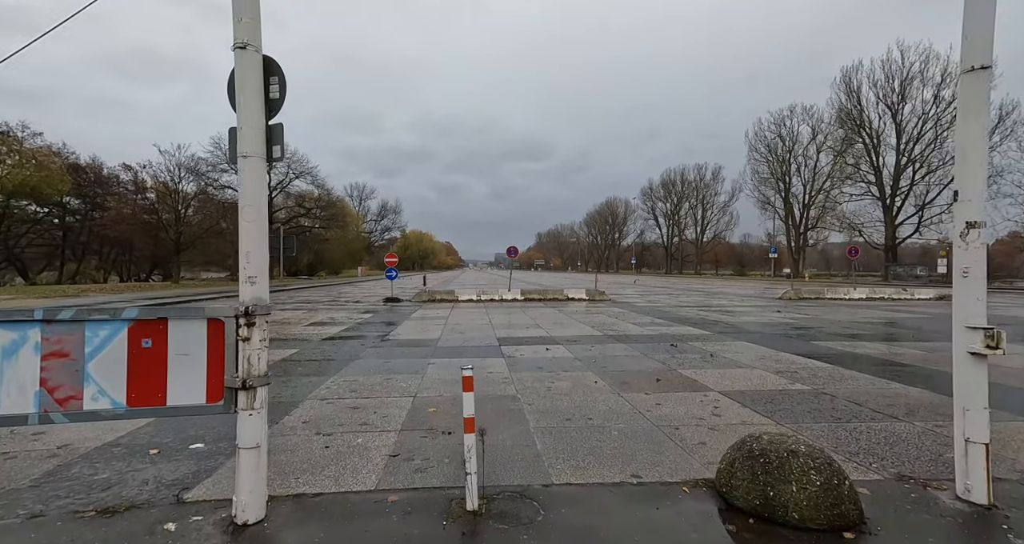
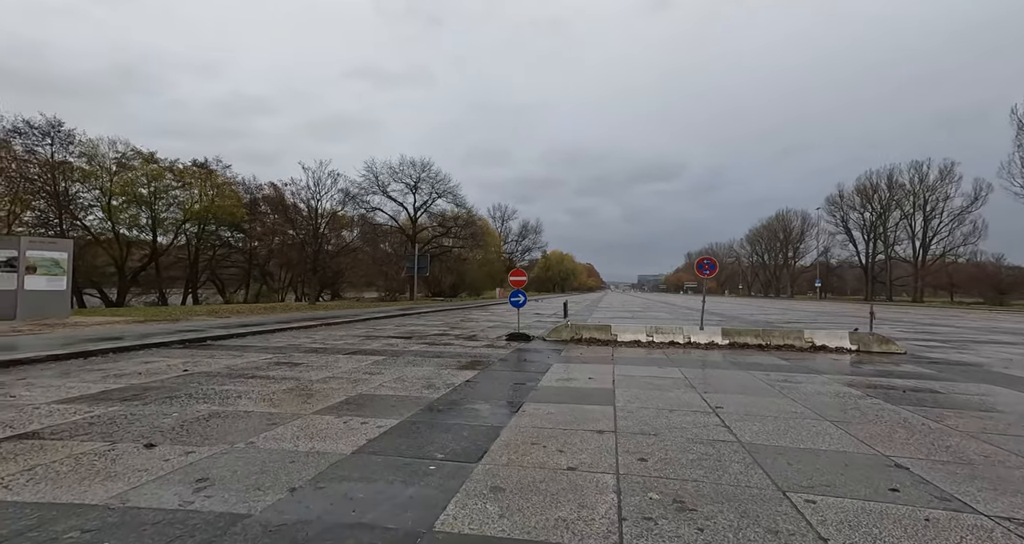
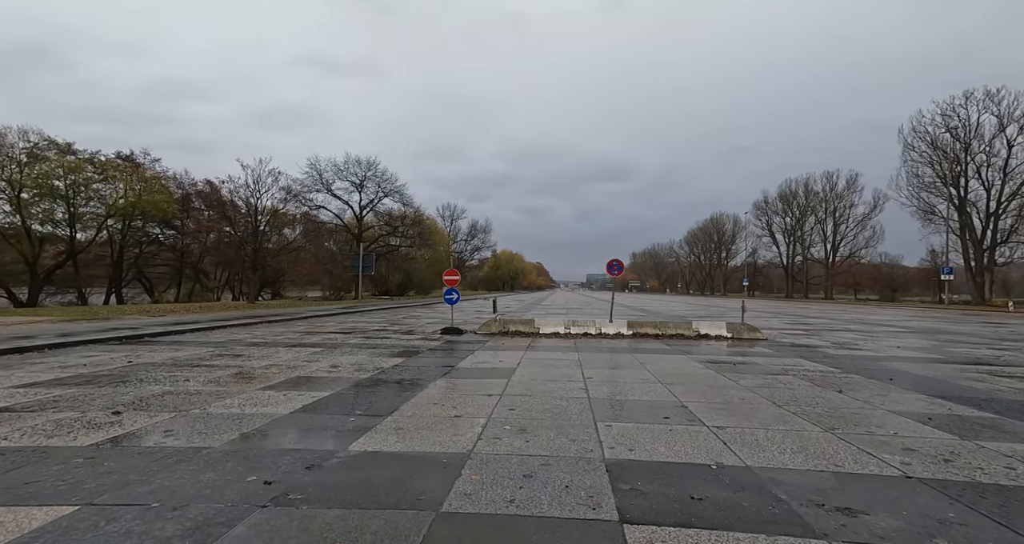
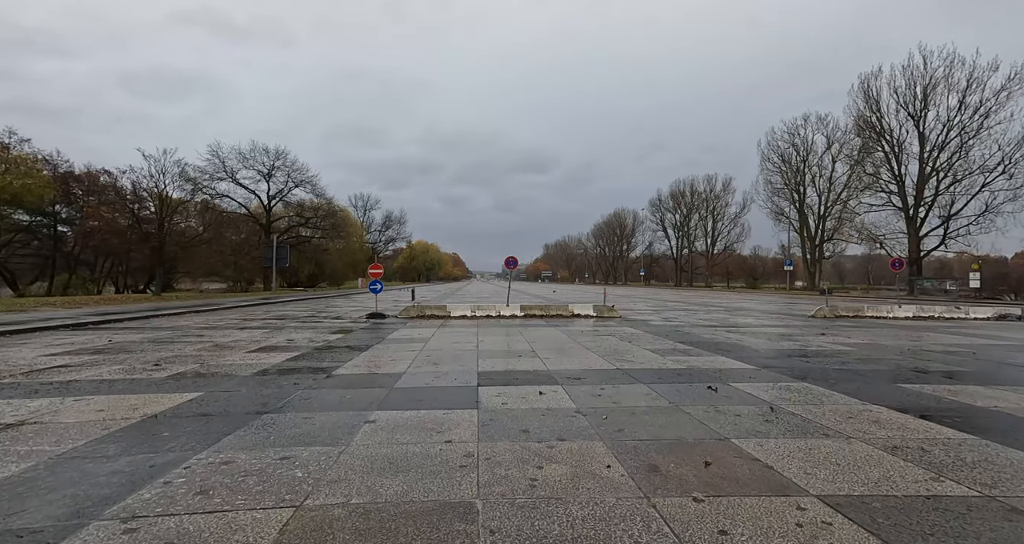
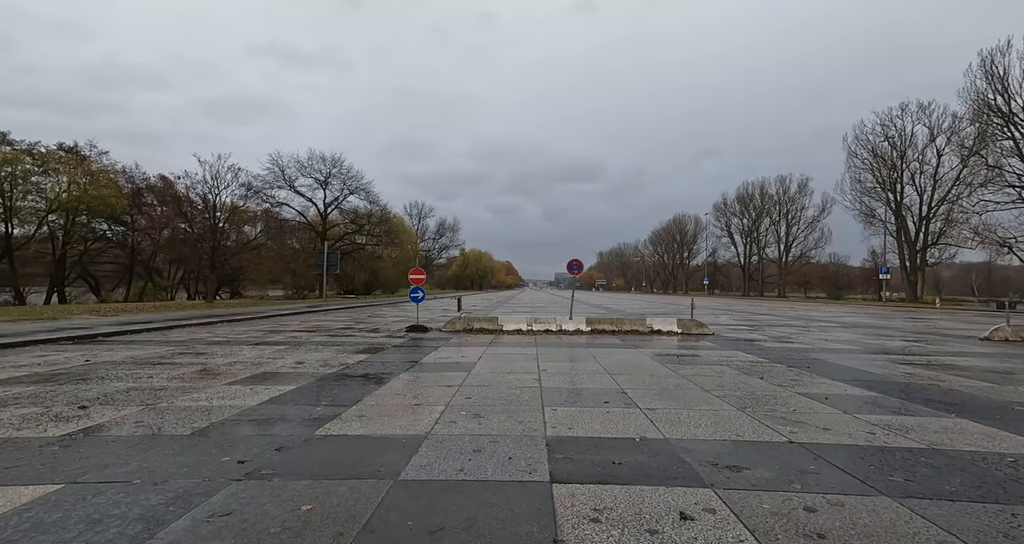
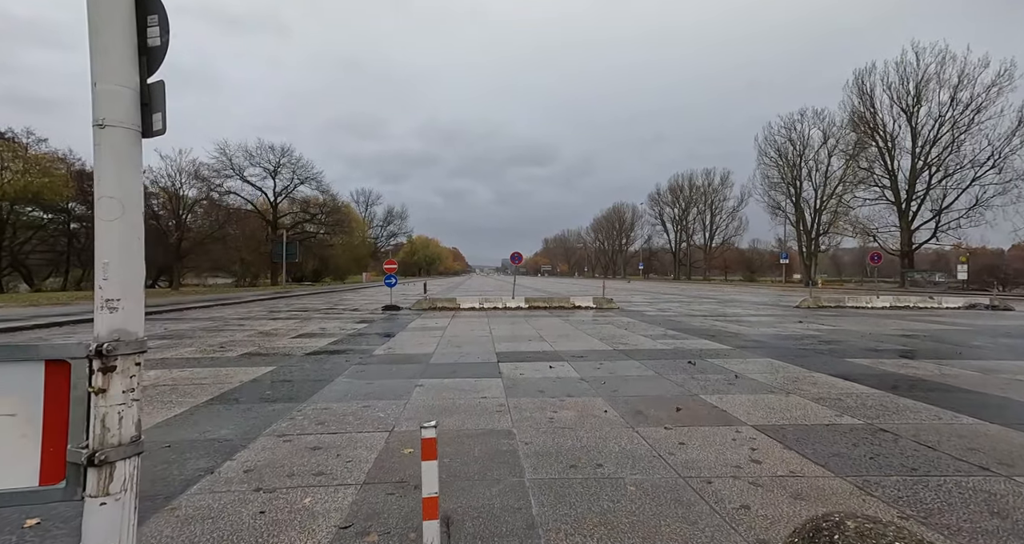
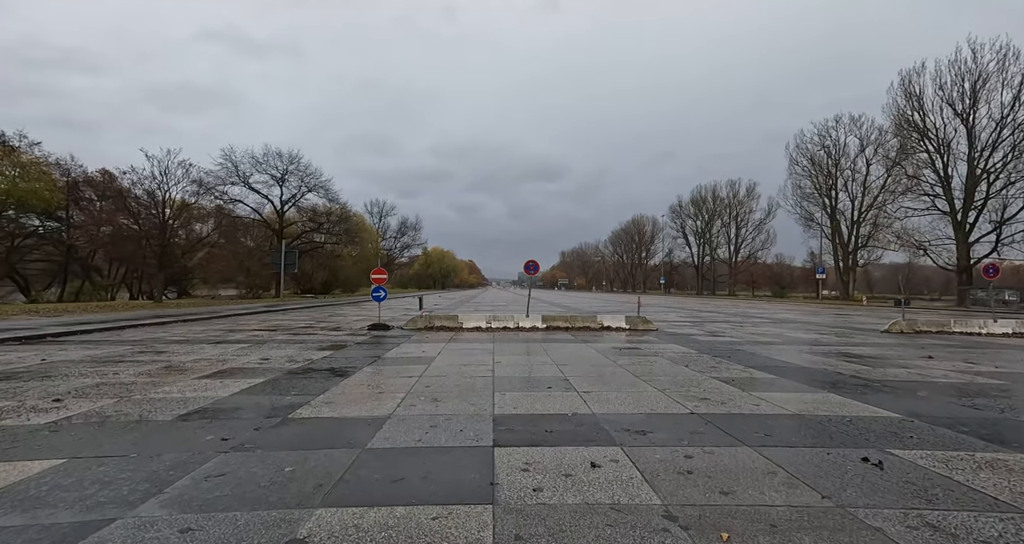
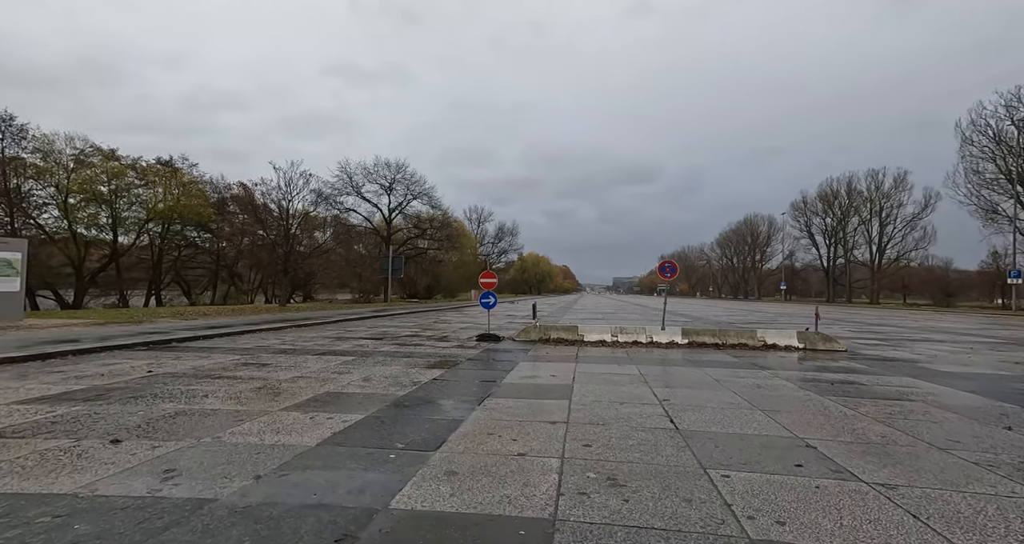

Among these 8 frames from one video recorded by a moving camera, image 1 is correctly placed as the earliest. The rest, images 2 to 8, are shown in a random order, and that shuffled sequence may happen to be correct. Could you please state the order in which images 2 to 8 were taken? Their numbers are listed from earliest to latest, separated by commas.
6, 4, 7, 5, 3, 8, 2
